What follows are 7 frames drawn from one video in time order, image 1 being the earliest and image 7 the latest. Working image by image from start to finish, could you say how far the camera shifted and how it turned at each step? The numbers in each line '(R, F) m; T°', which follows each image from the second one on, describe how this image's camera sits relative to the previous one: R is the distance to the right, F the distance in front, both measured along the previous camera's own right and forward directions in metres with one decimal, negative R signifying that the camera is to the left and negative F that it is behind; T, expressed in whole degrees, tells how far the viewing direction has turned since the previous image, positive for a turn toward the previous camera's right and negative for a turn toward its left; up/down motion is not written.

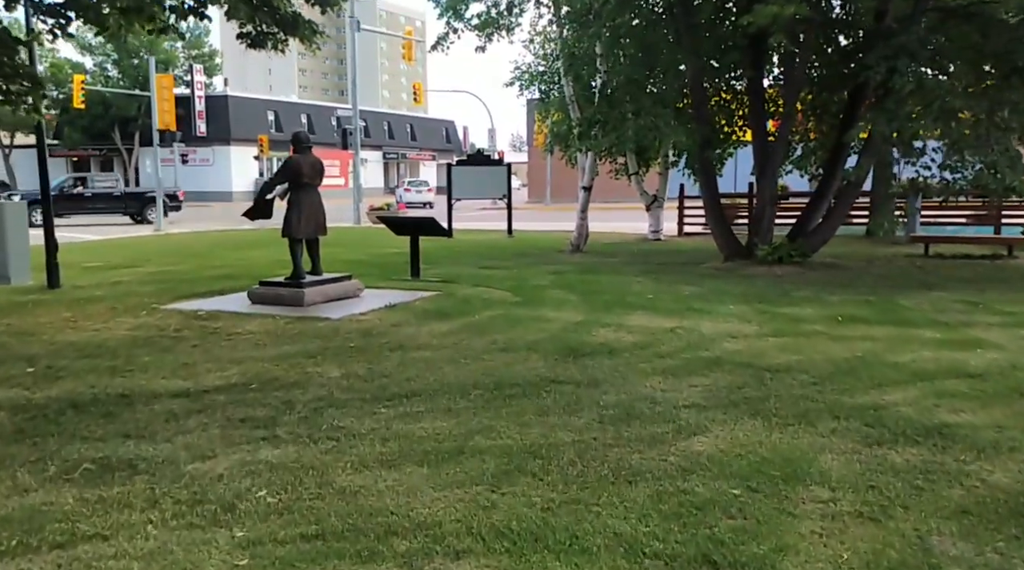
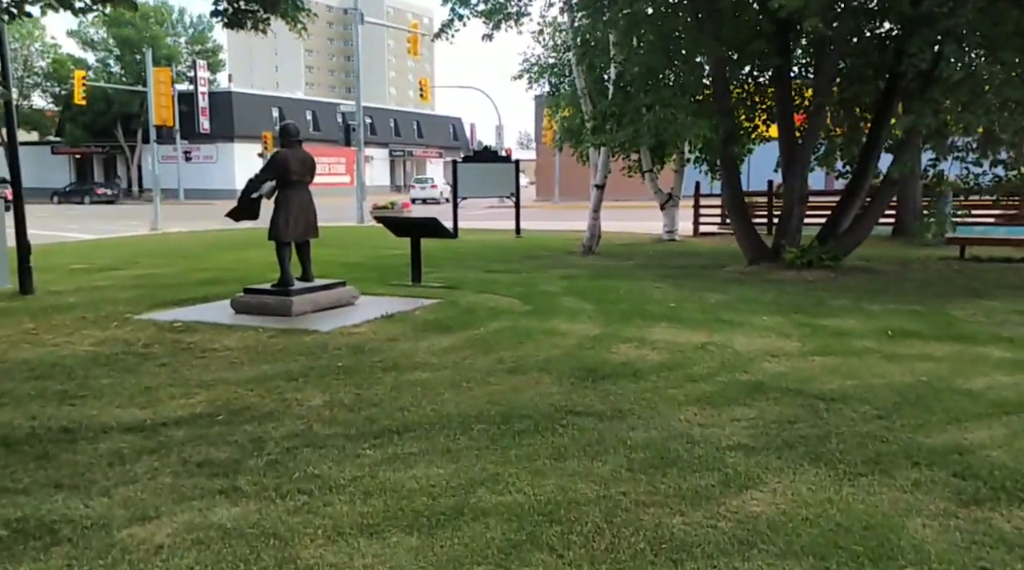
(0.0, +1.0) m; 0°
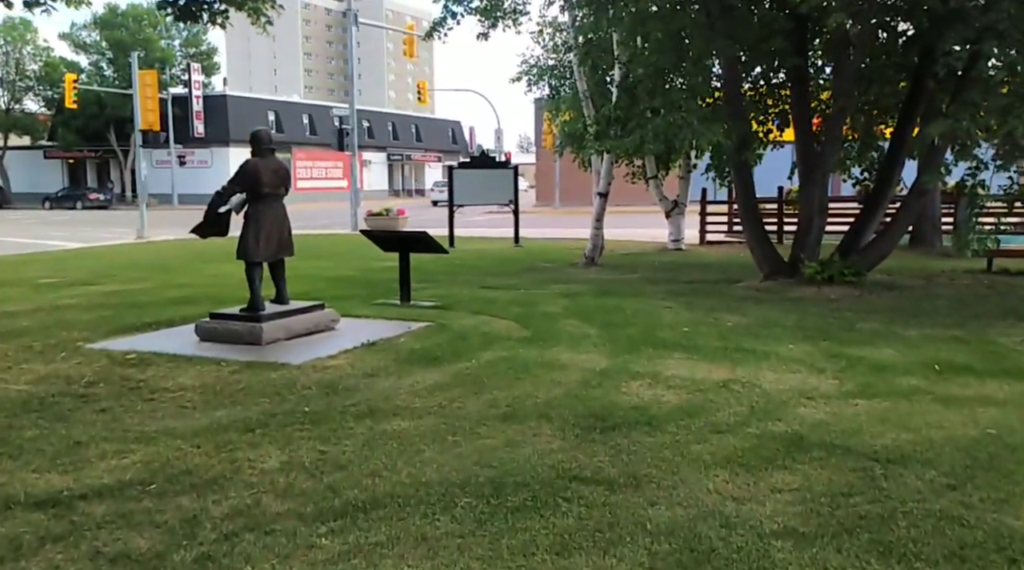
(0.0, +1.0) m; 0°
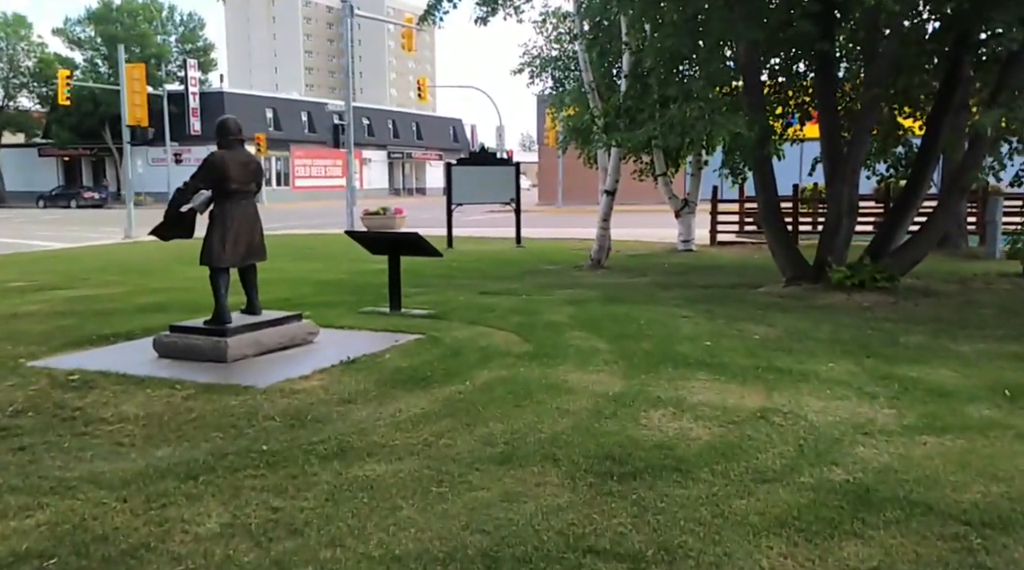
(0.0, +1.1) m; 0°
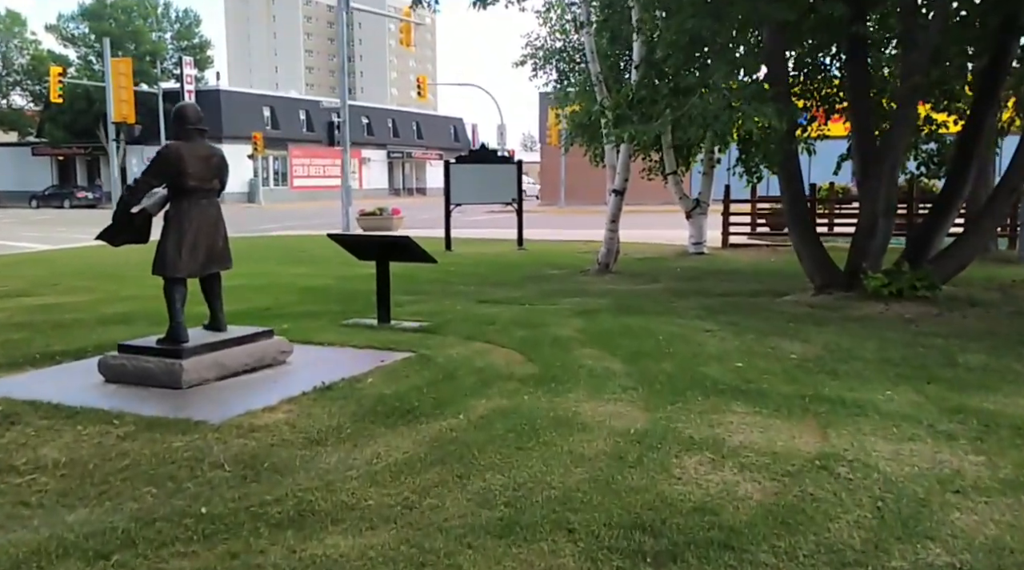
(0.0, +1.1) m; 0°
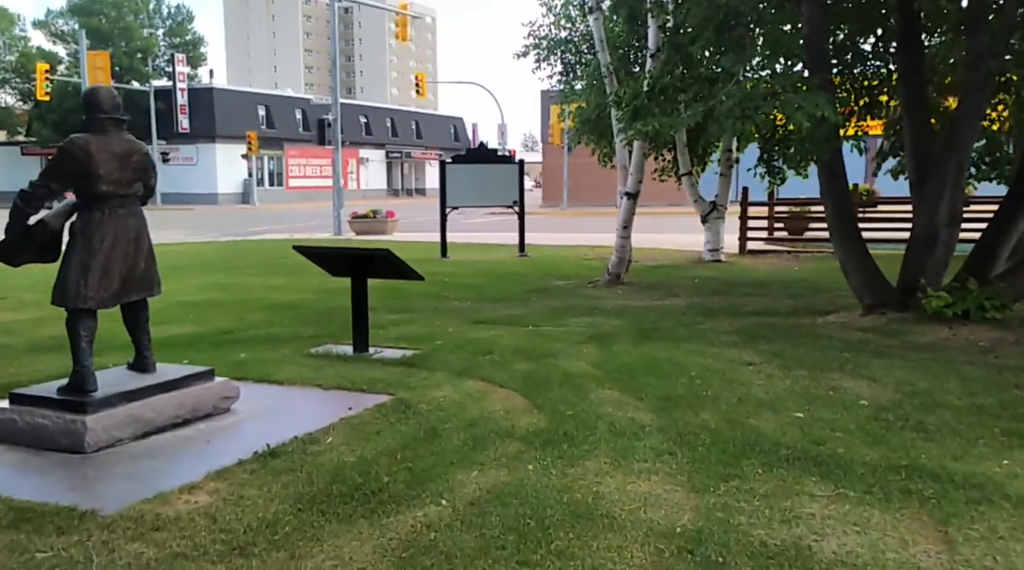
(0.0, +1.5) m; 0°
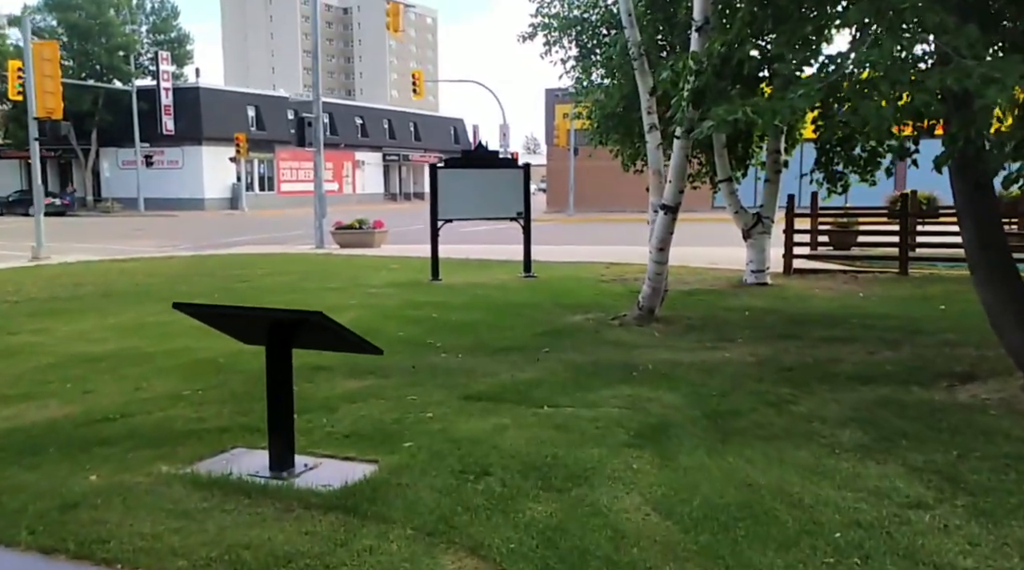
(0.0, +3.0) m; 0°
